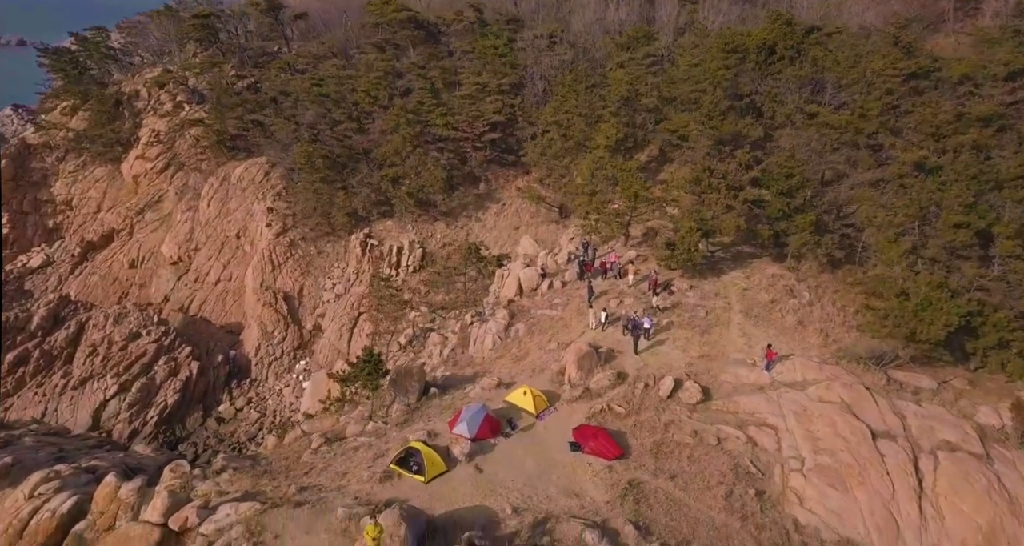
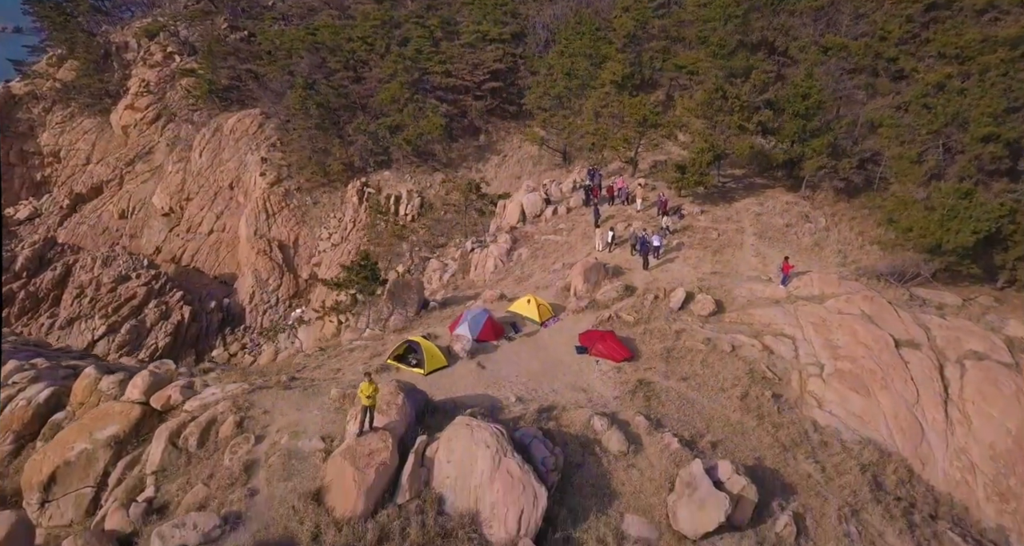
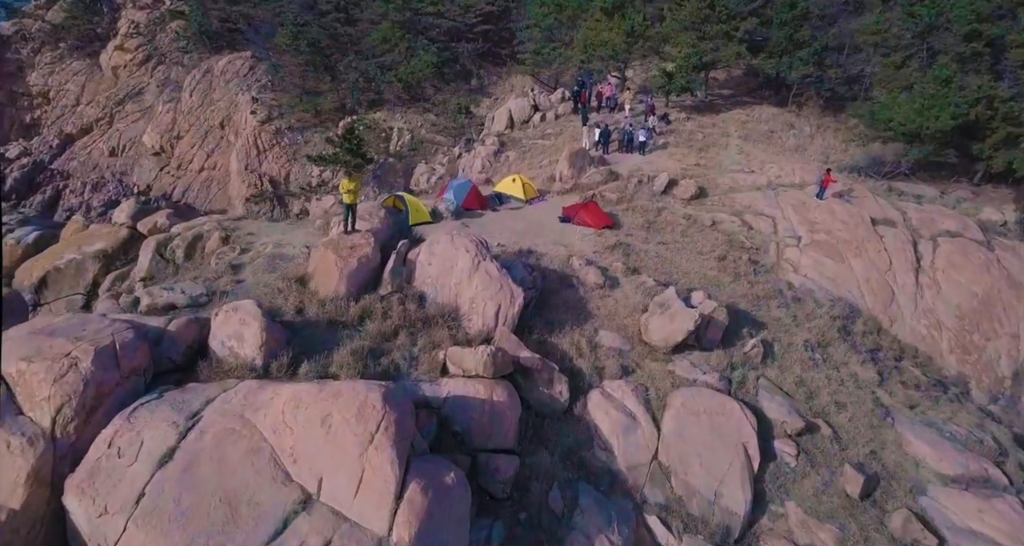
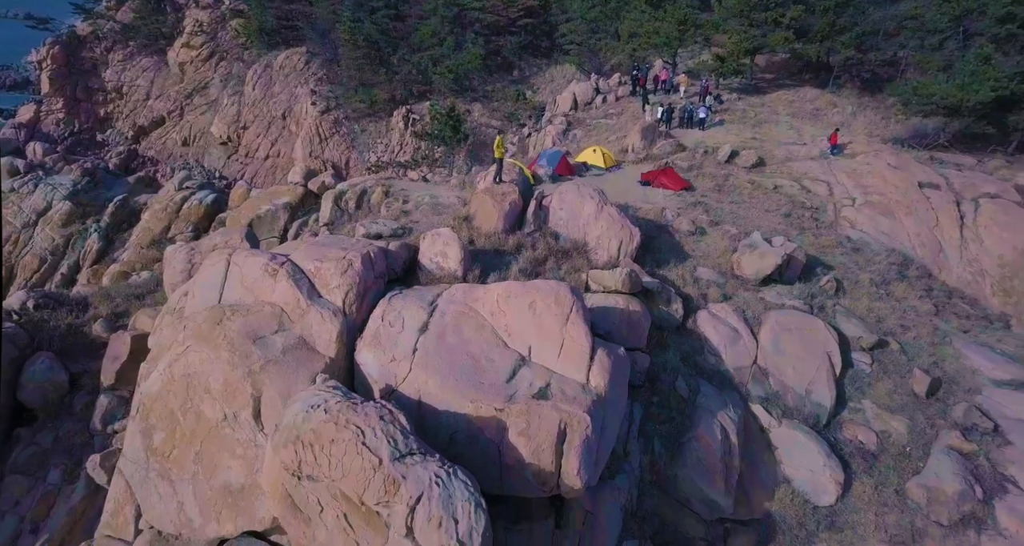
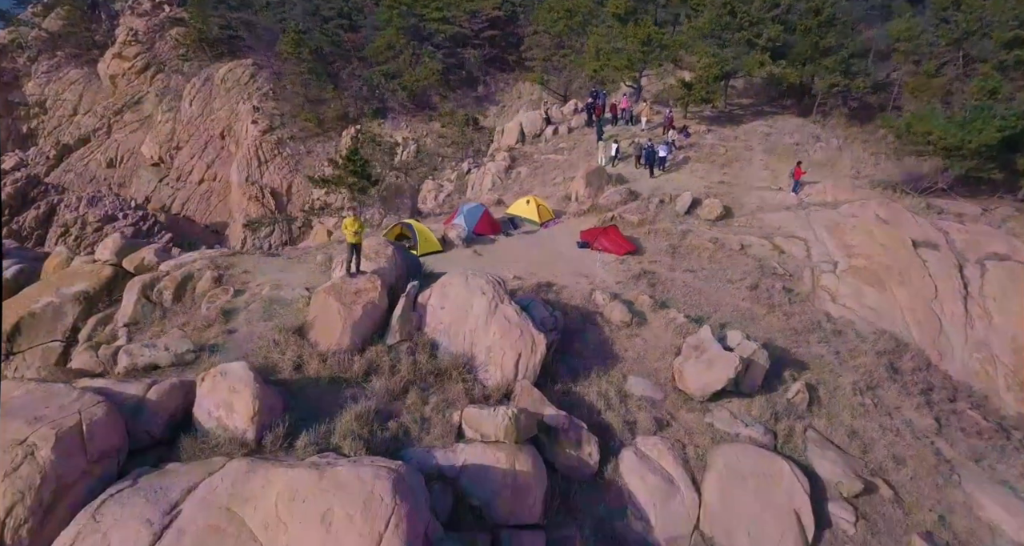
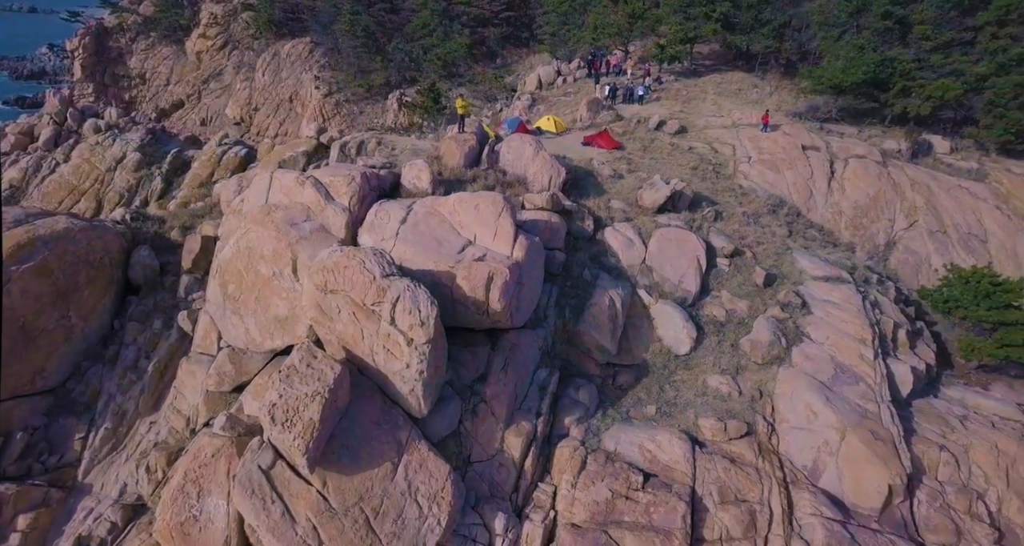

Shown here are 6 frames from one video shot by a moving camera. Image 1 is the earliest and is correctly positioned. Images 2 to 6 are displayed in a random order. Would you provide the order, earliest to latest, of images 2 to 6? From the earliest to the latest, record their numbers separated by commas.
2, 5, 4, 6, 3
